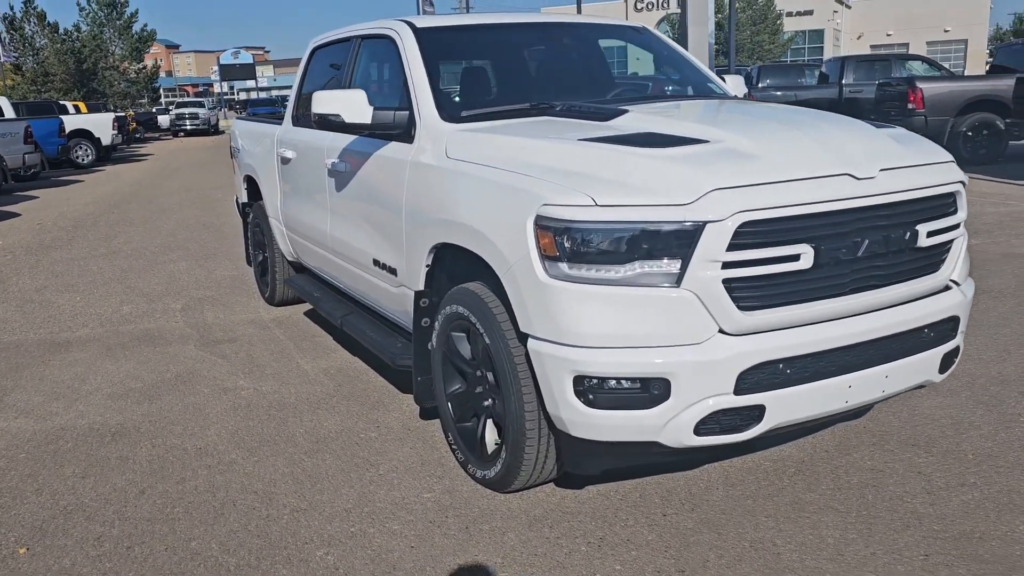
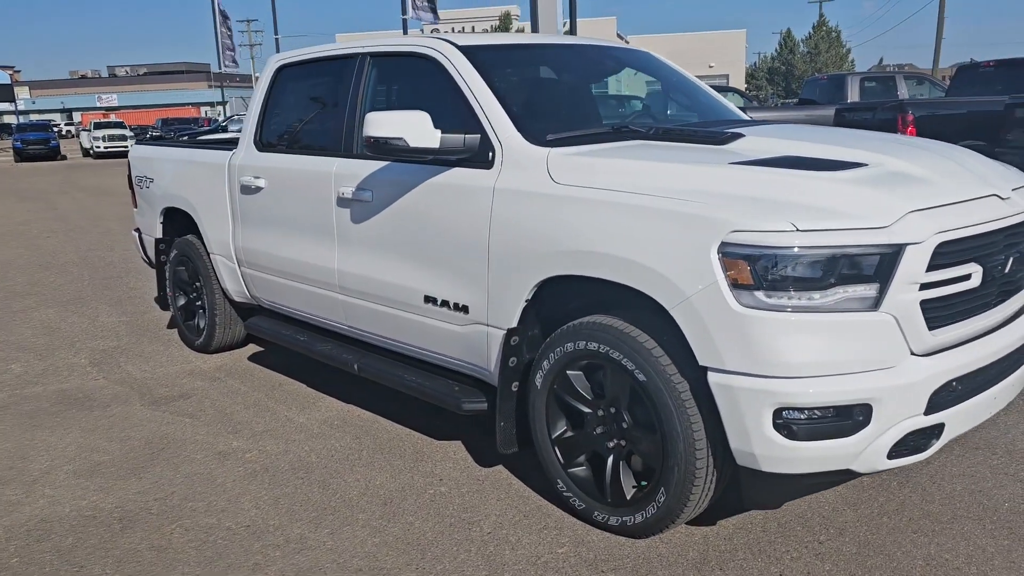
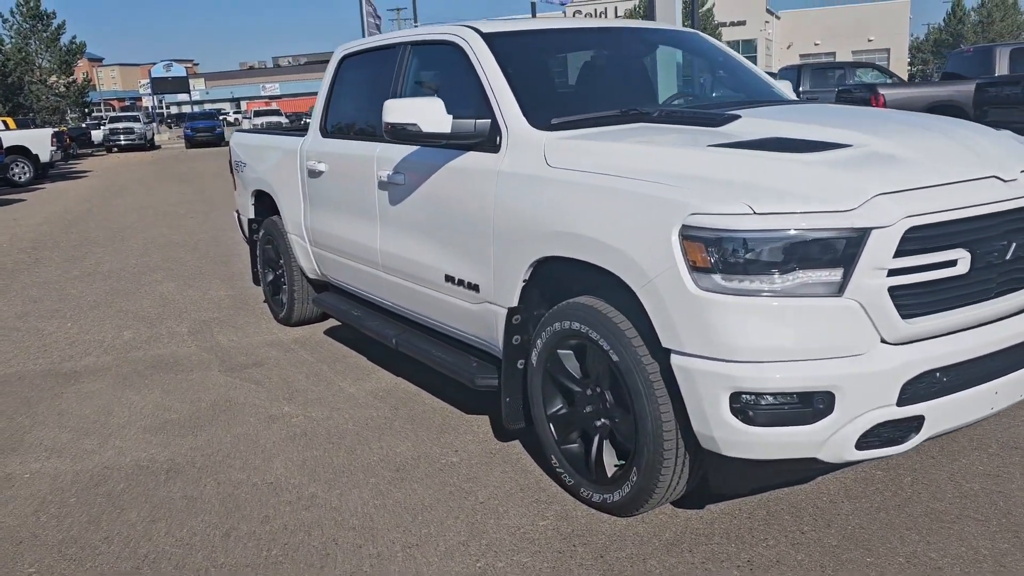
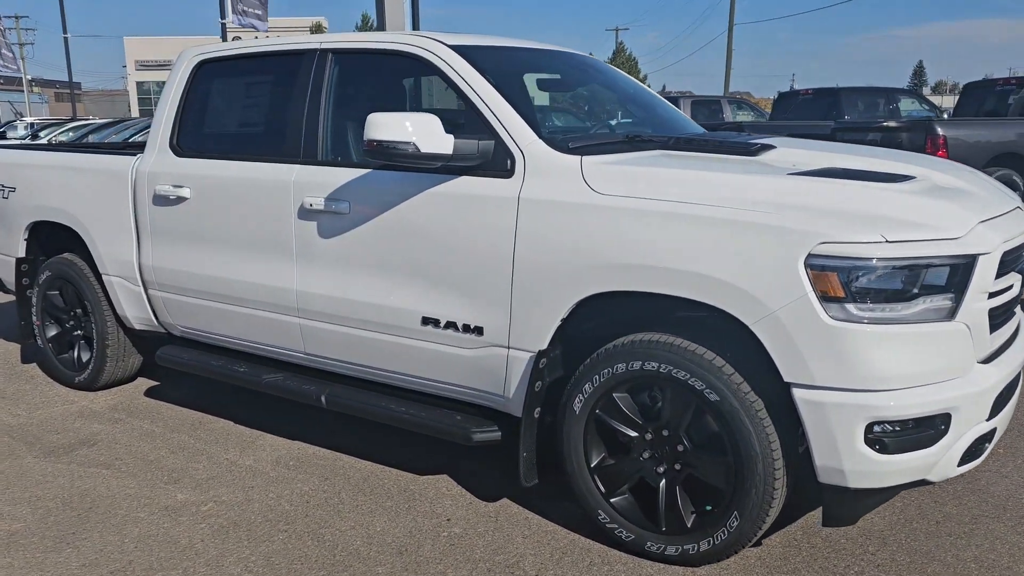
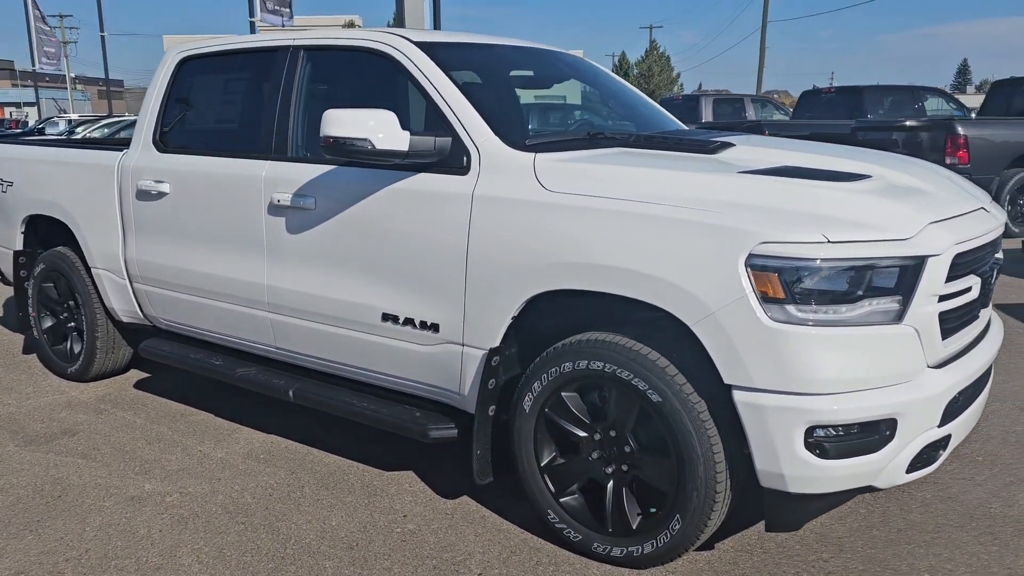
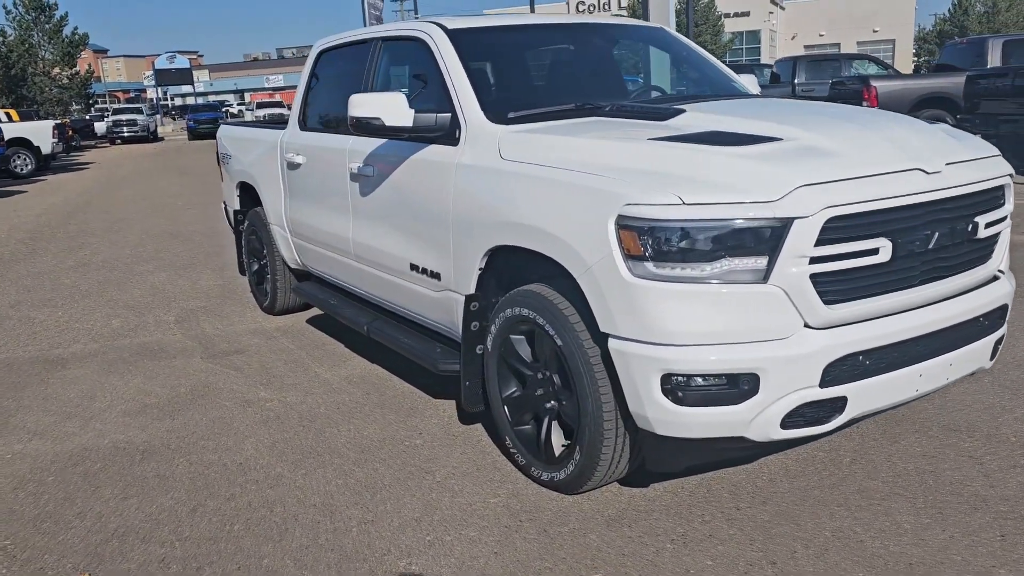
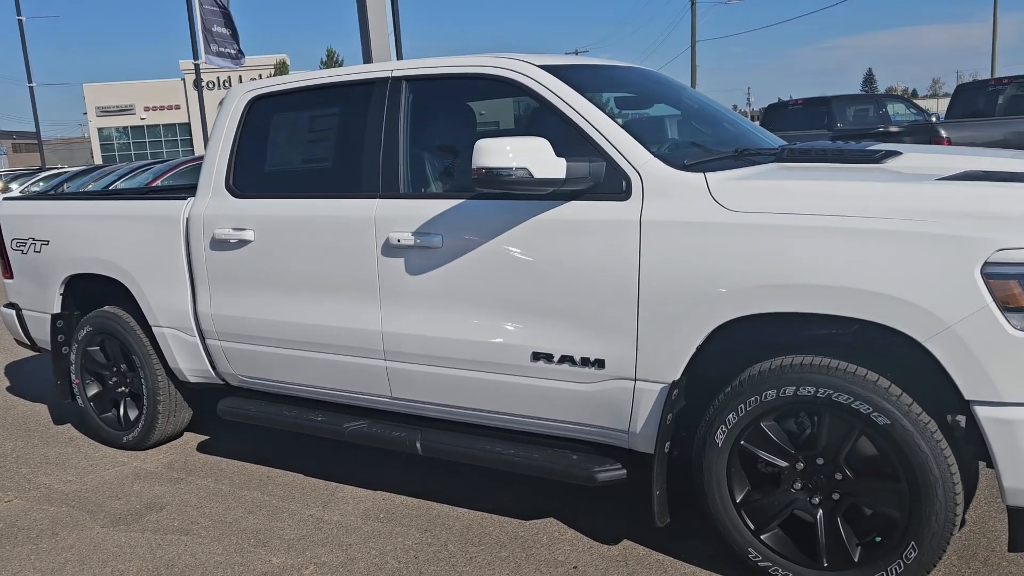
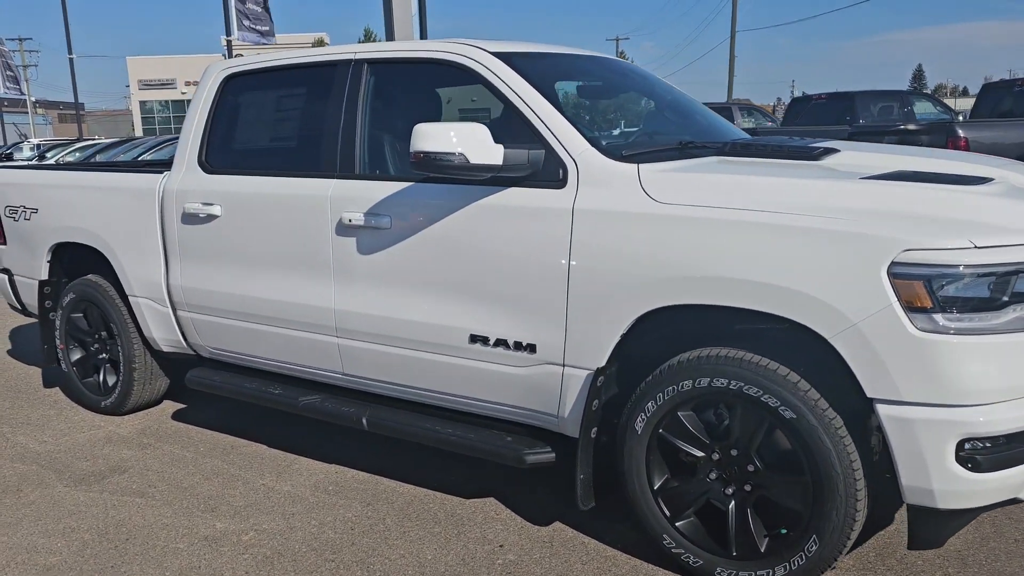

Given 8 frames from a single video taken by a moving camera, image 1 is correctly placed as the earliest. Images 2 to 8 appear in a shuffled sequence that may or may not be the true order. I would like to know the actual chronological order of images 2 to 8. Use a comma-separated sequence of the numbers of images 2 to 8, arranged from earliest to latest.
6, 3, 2, 5, 4, 8, 7
